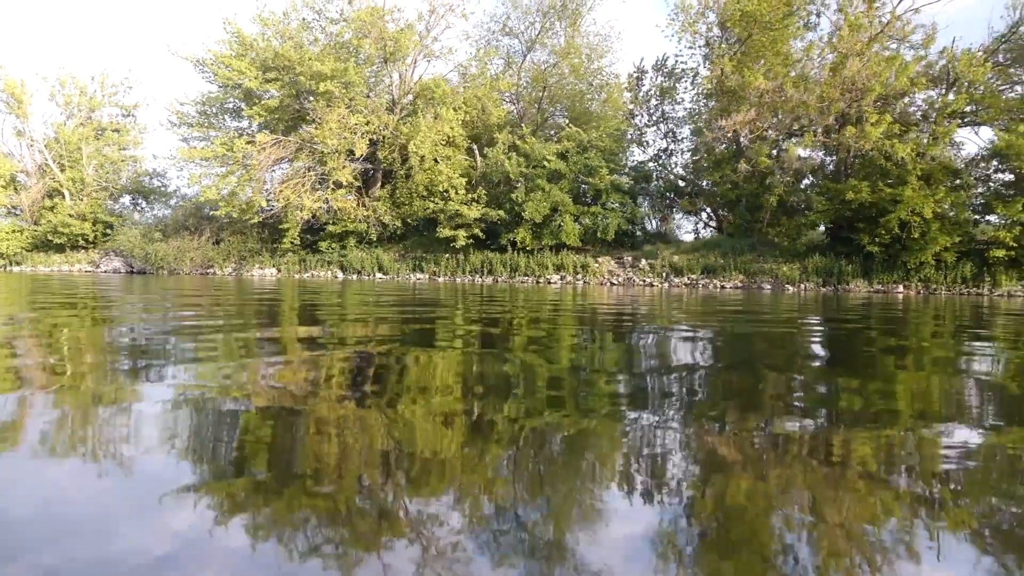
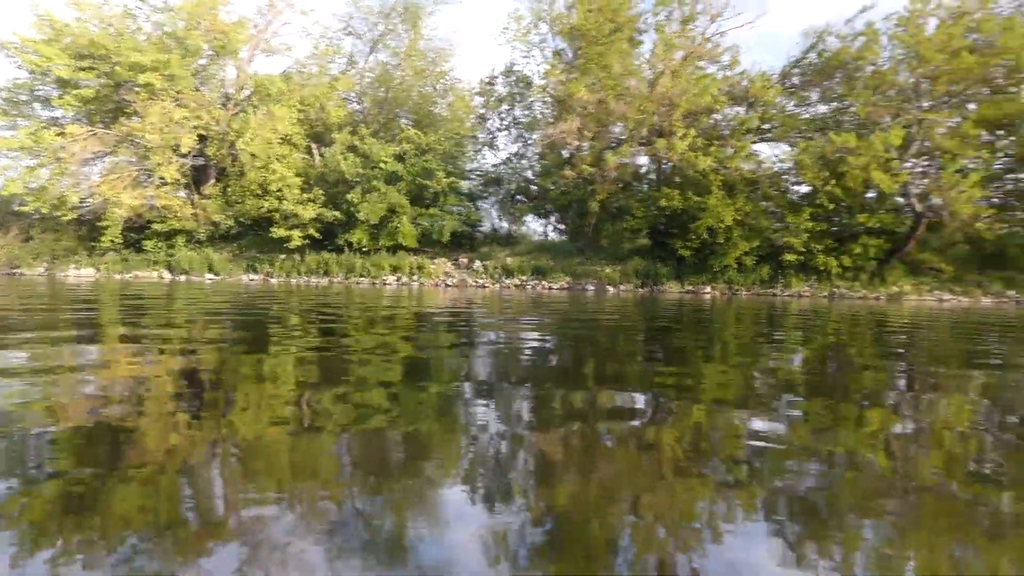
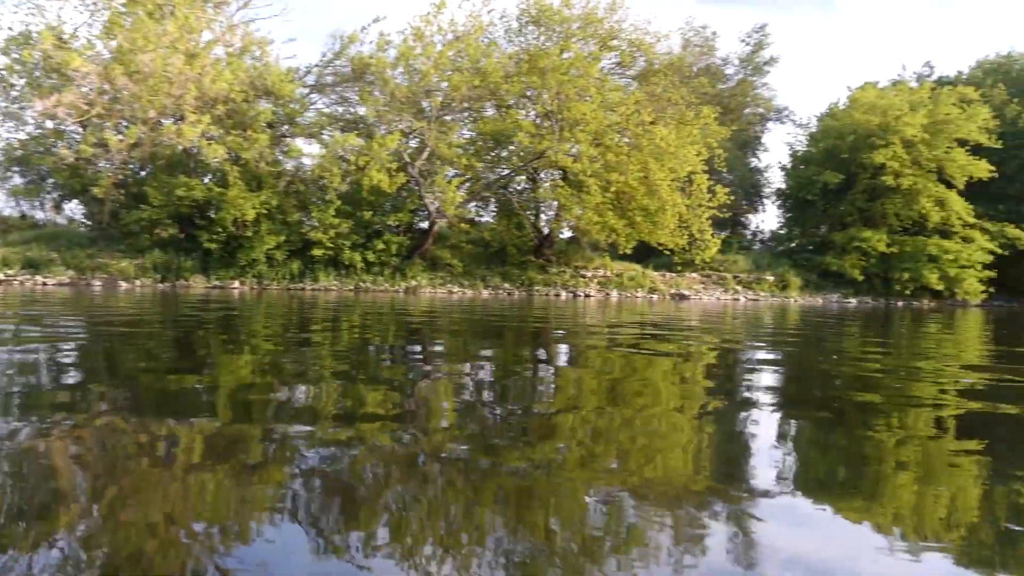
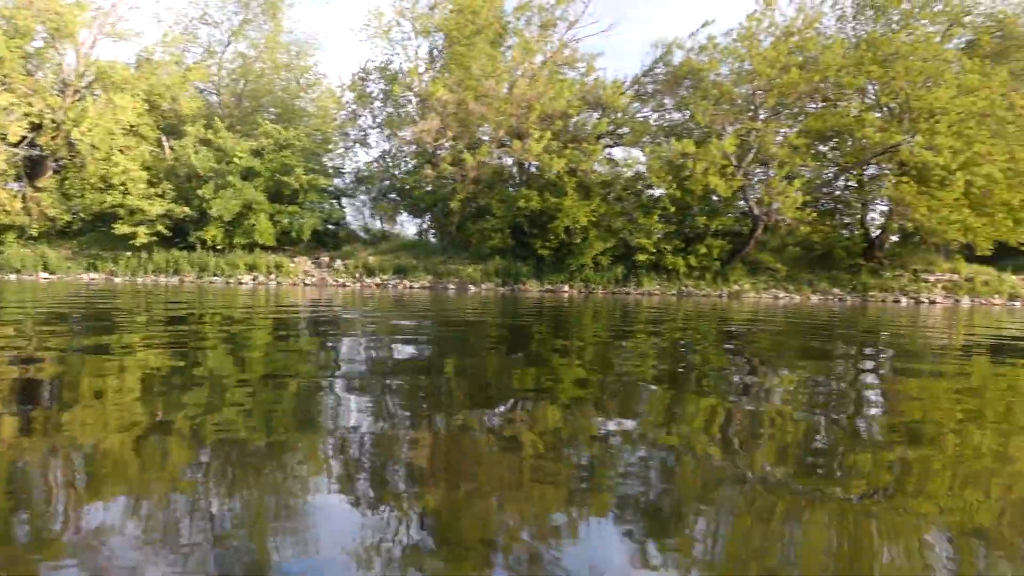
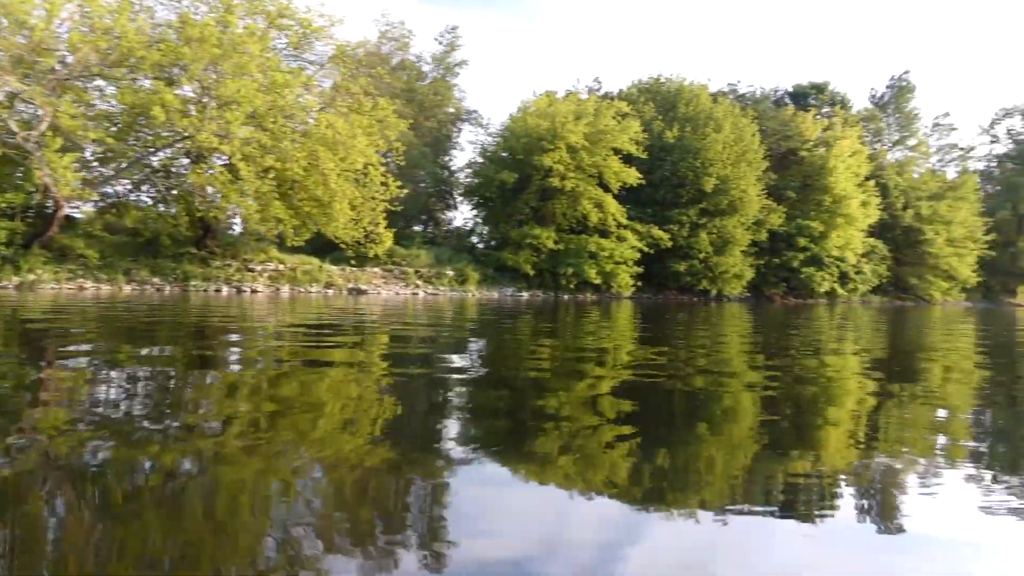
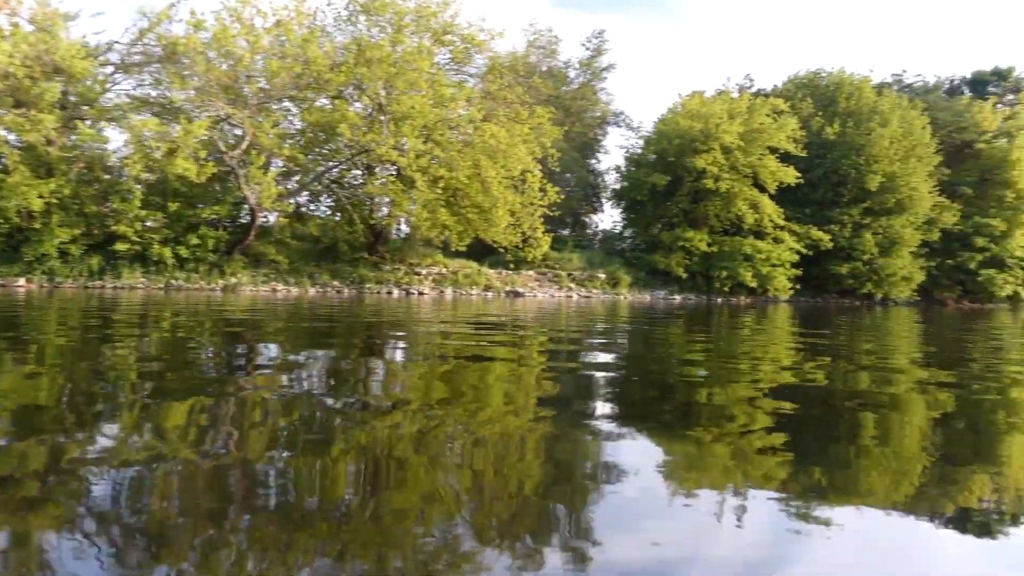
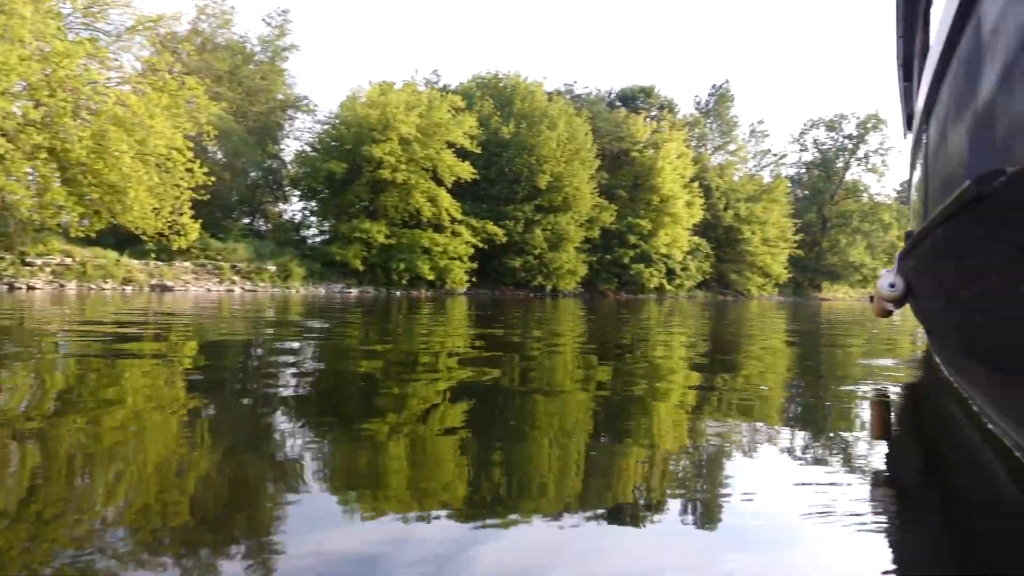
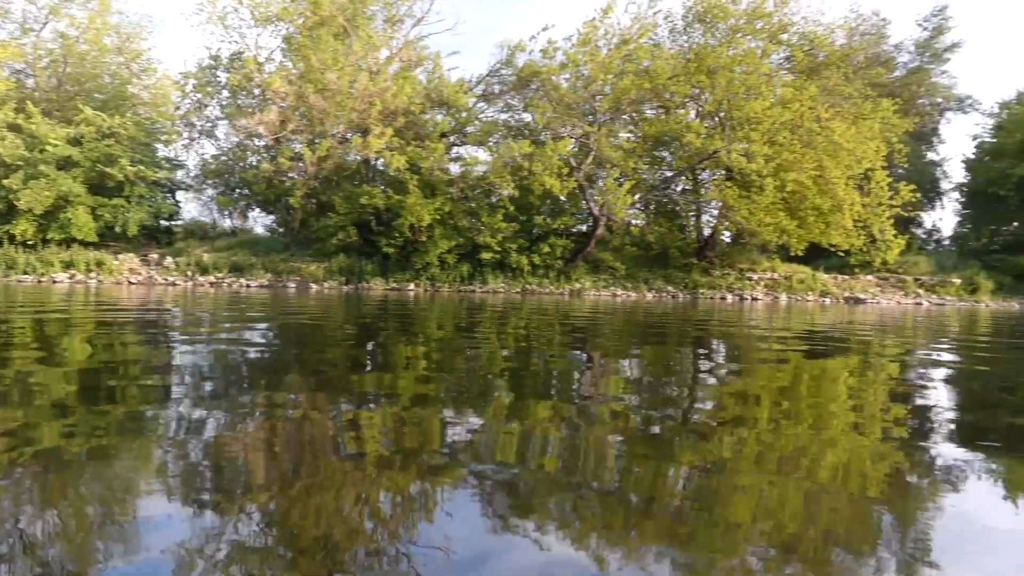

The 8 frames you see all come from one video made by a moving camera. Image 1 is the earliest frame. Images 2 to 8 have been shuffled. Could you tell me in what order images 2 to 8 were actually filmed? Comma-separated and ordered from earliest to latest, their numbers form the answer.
2, 4, 8, 3, 6, 5, 7
